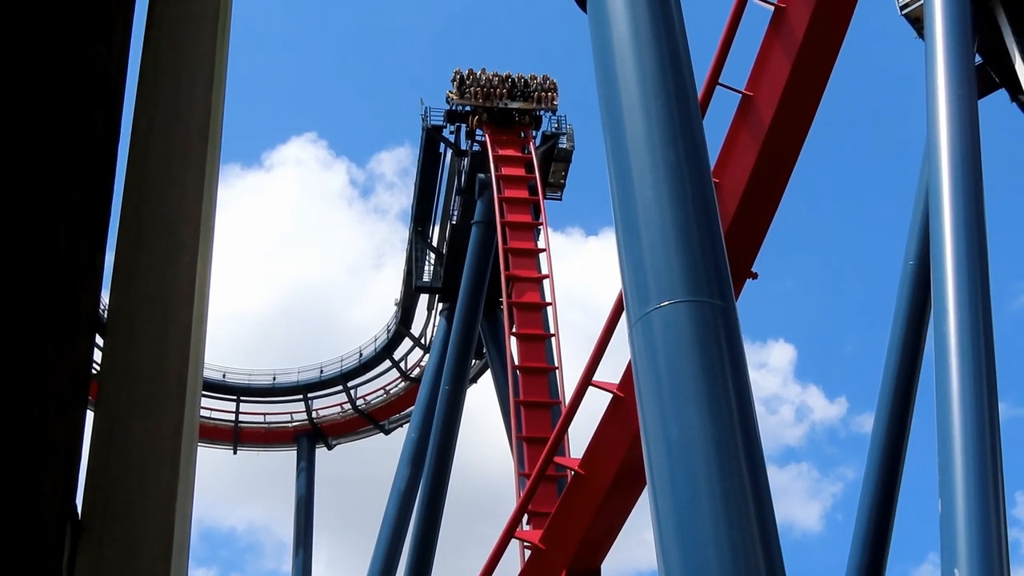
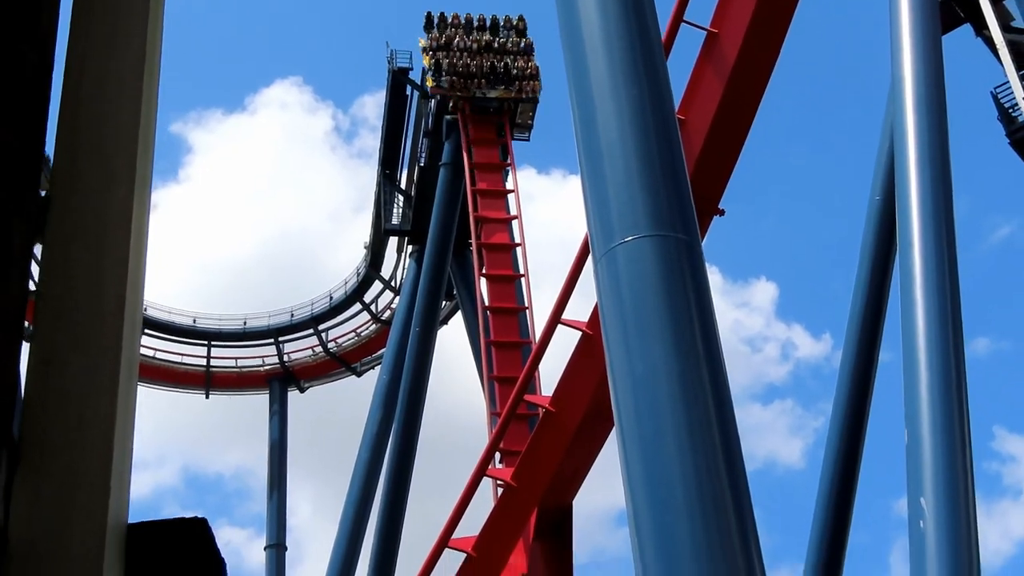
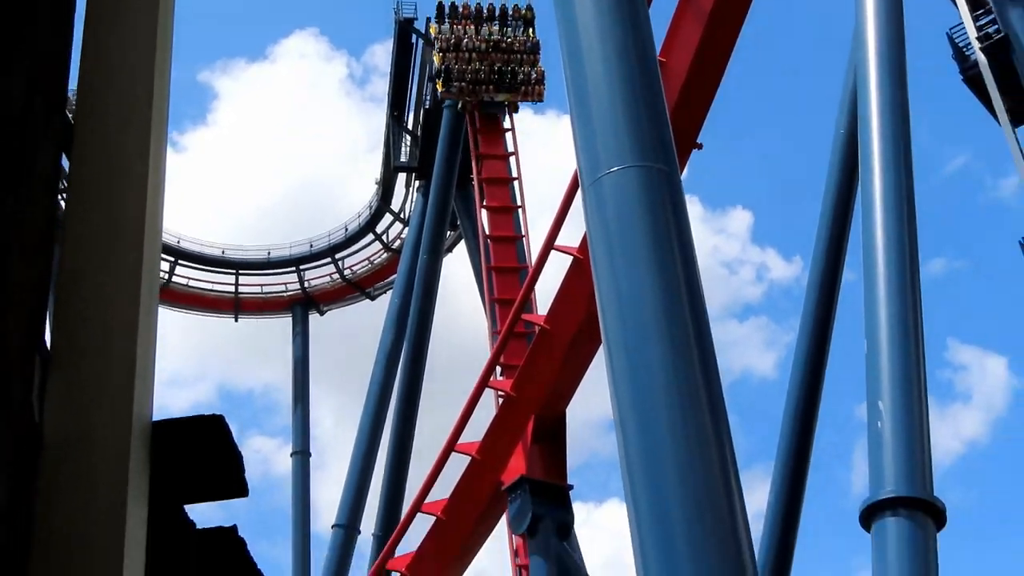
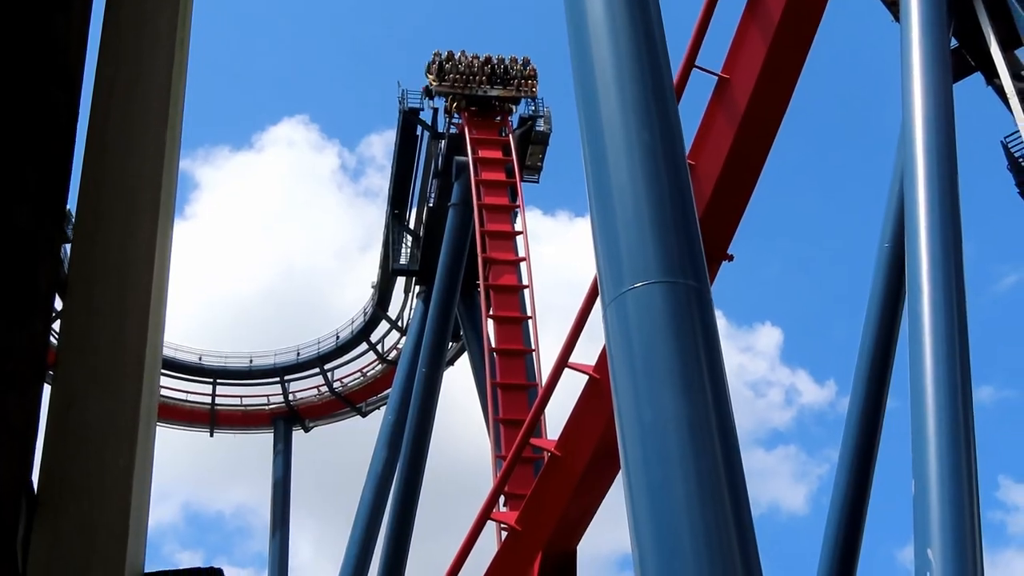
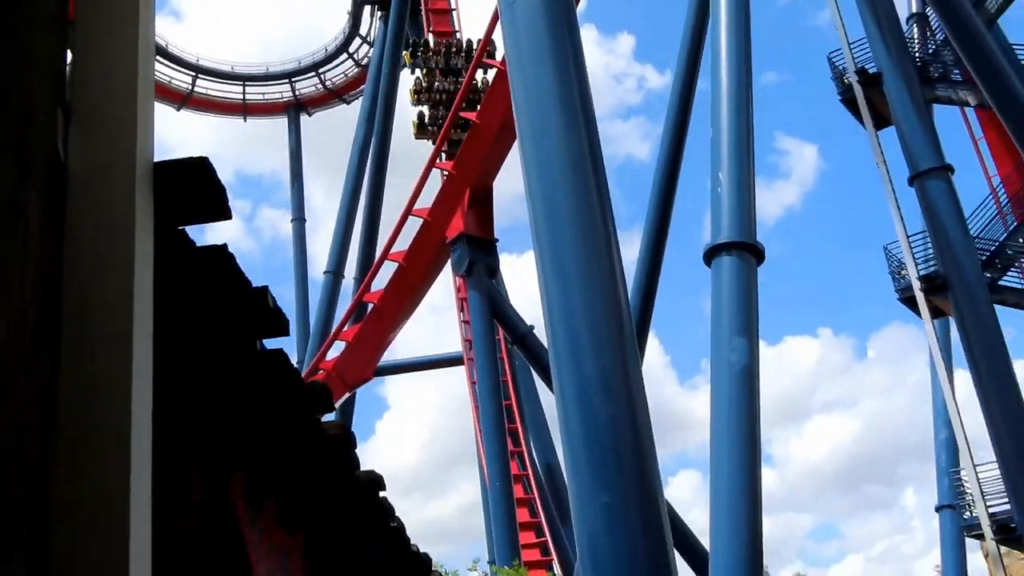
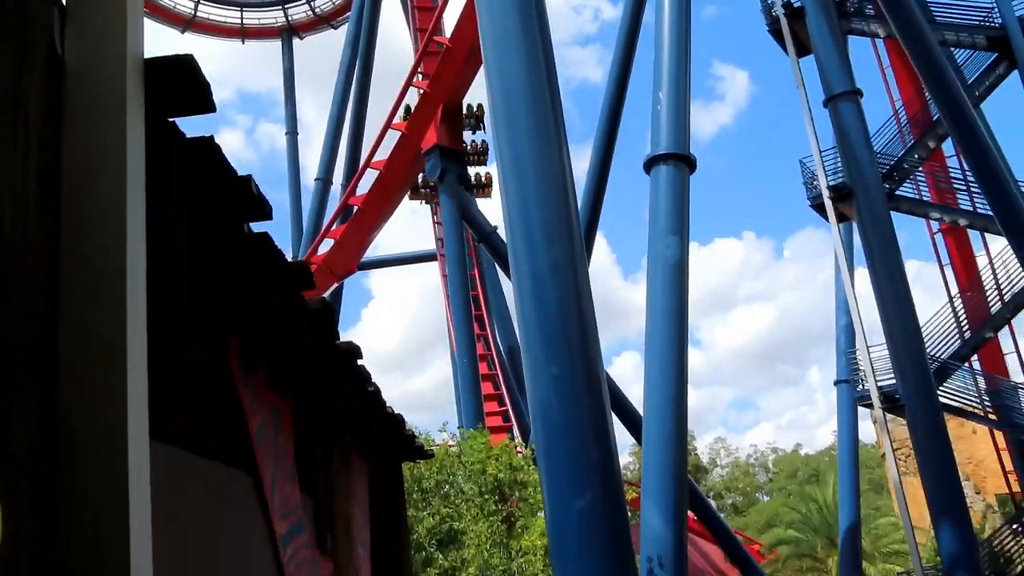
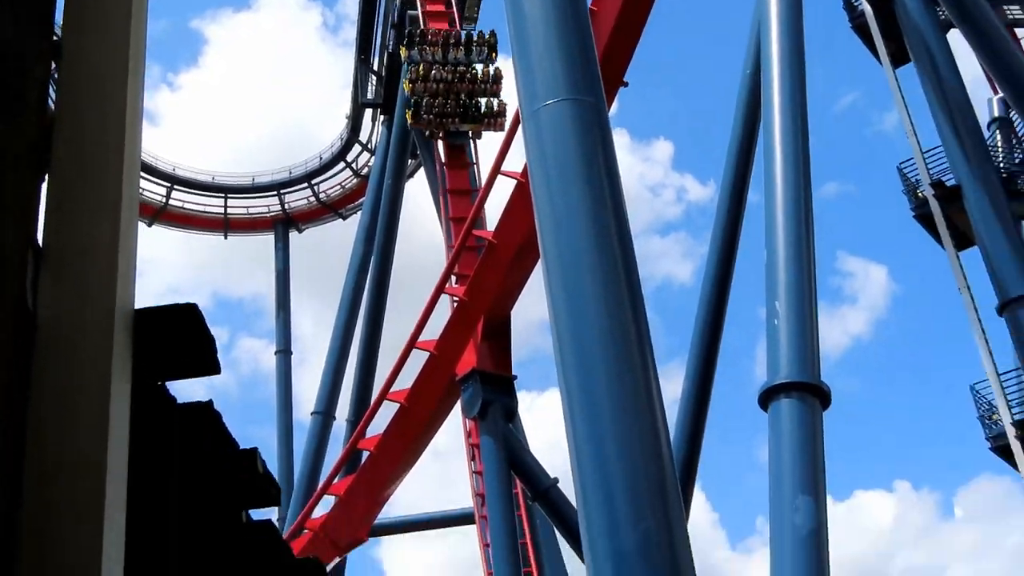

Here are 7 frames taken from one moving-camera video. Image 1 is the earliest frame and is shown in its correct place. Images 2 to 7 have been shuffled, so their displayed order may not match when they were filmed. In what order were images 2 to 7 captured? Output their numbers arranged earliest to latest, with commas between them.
4, 2, 3, 7, 5, 6
